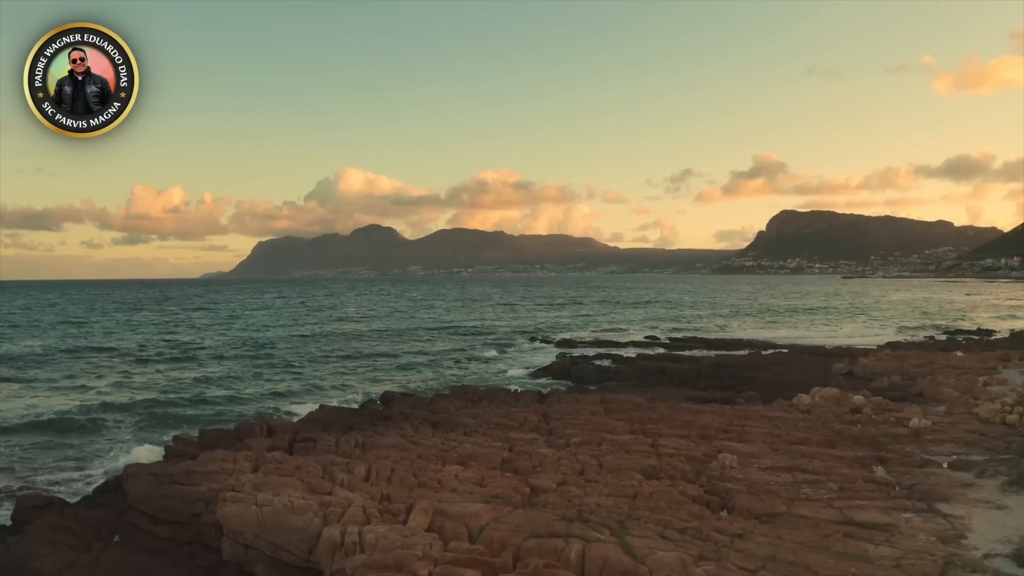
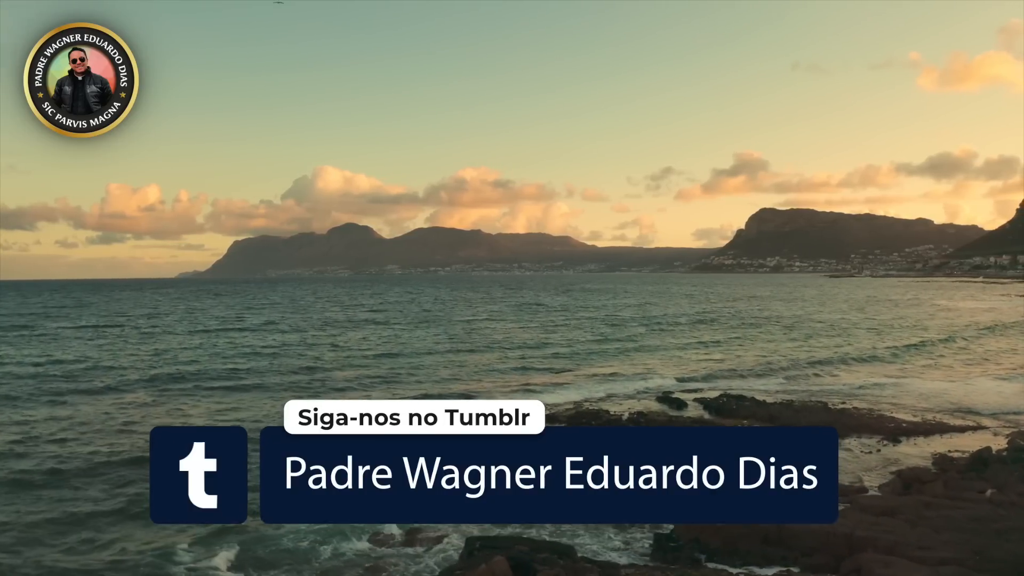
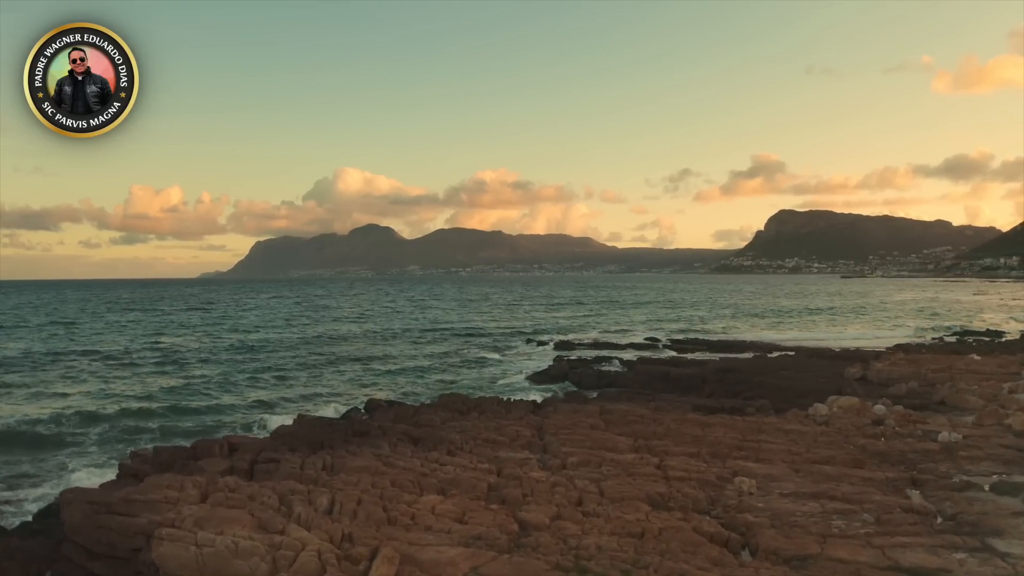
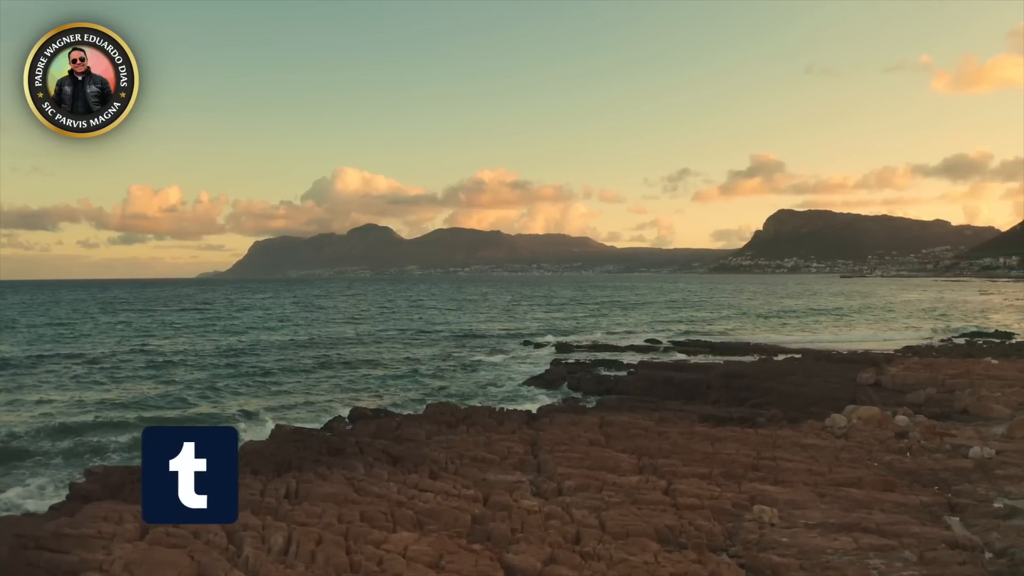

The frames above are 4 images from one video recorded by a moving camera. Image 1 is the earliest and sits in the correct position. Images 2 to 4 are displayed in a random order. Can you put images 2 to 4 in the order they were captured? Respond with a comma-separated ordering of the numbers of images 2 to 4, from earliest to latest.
3, 4, 2
